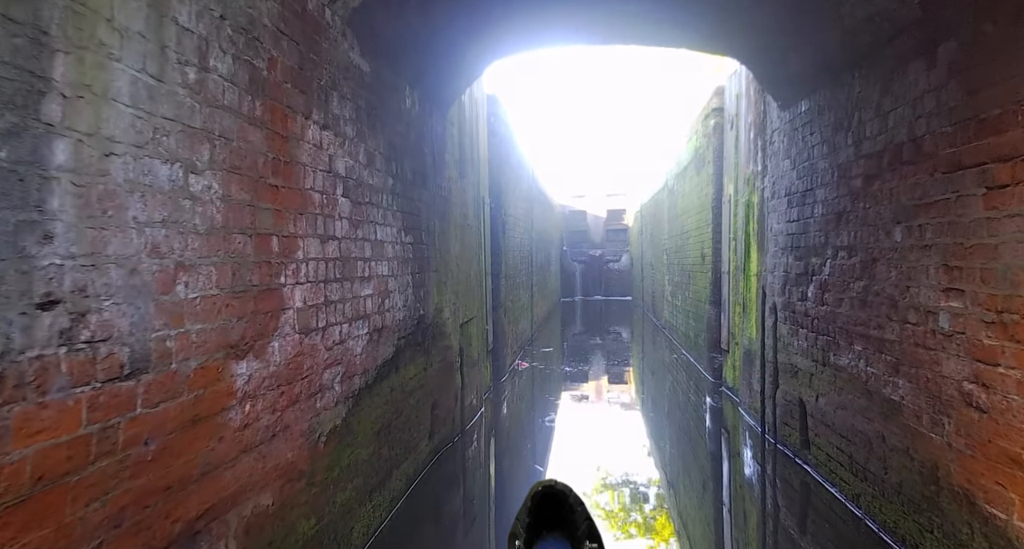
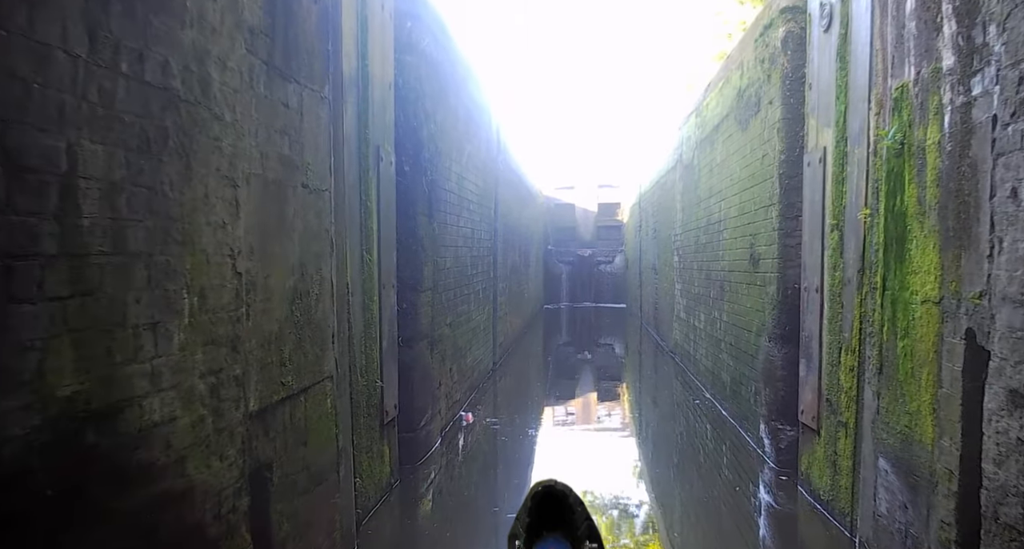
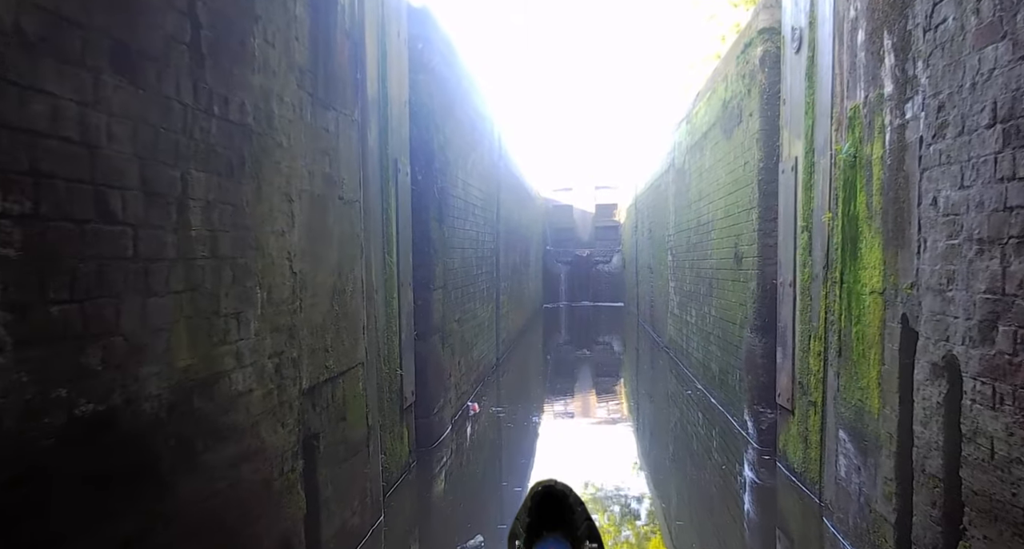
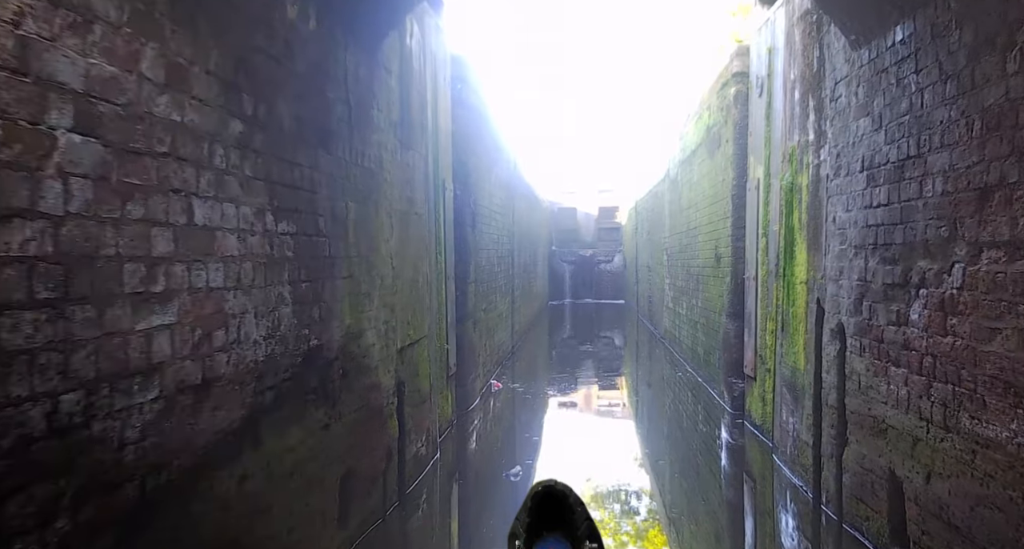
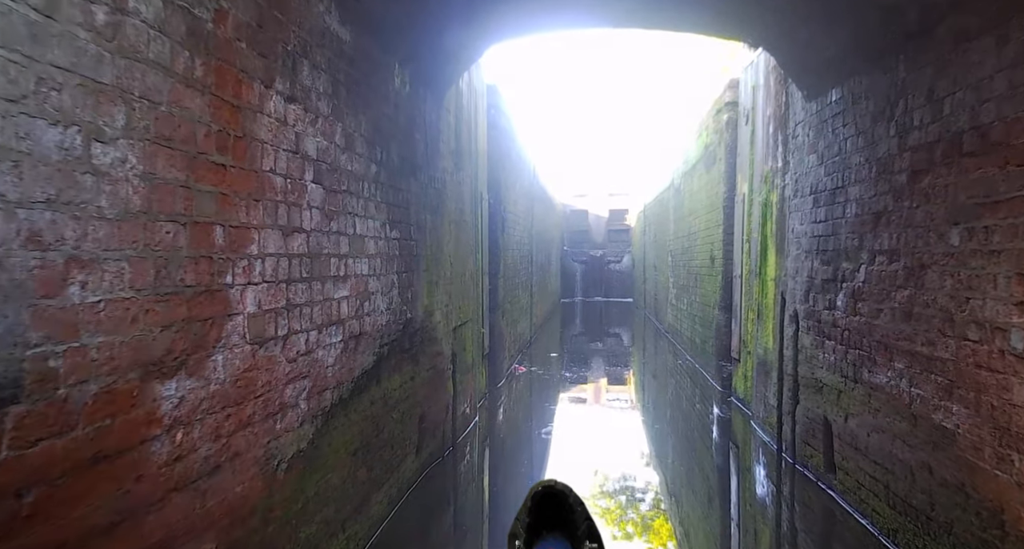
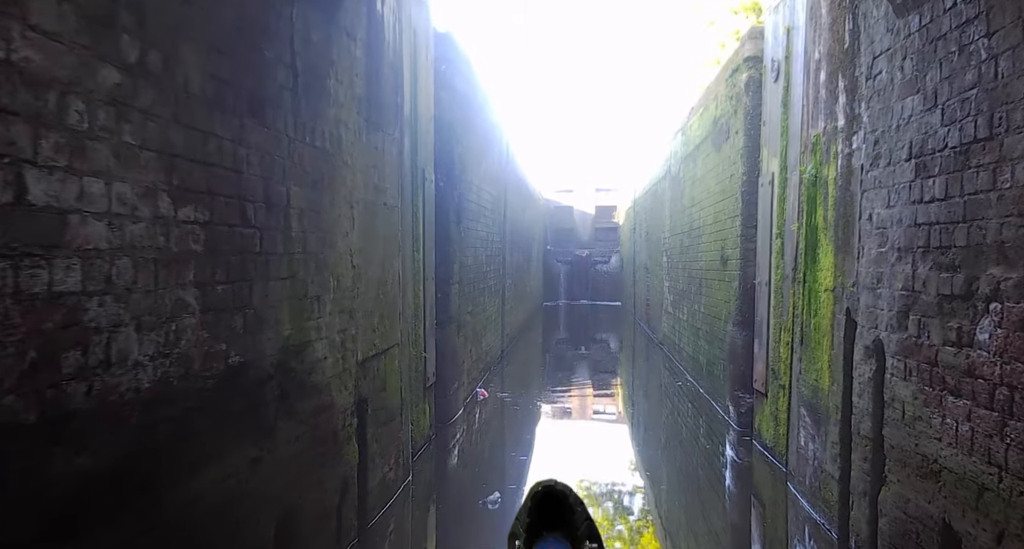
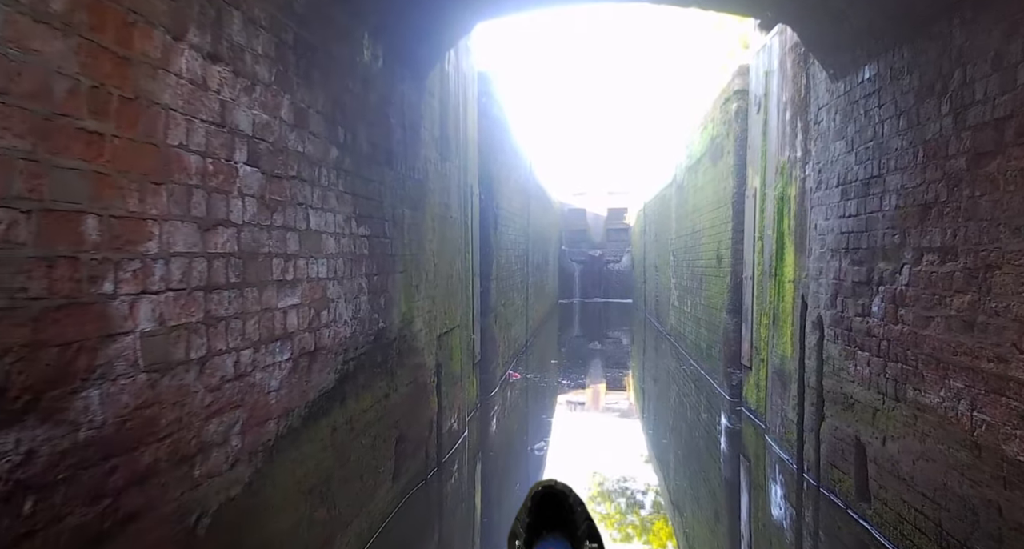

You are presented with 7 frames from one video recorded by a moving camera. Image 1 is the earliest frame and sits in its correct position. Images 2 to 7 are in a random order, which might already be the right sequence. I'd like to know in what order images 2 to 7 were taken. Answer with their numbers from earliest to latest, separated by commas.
5, 7, 4, 6, 3, 2
